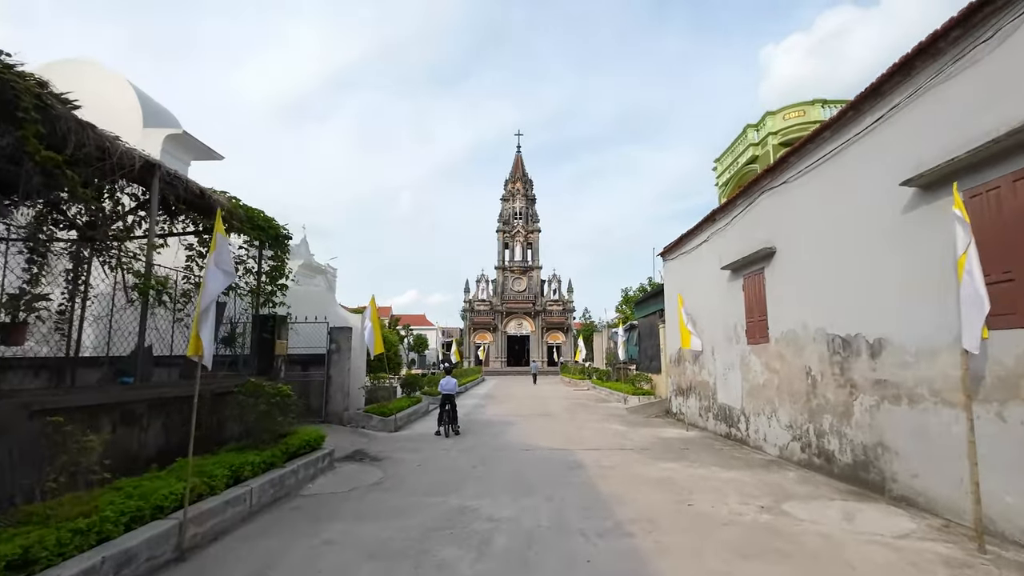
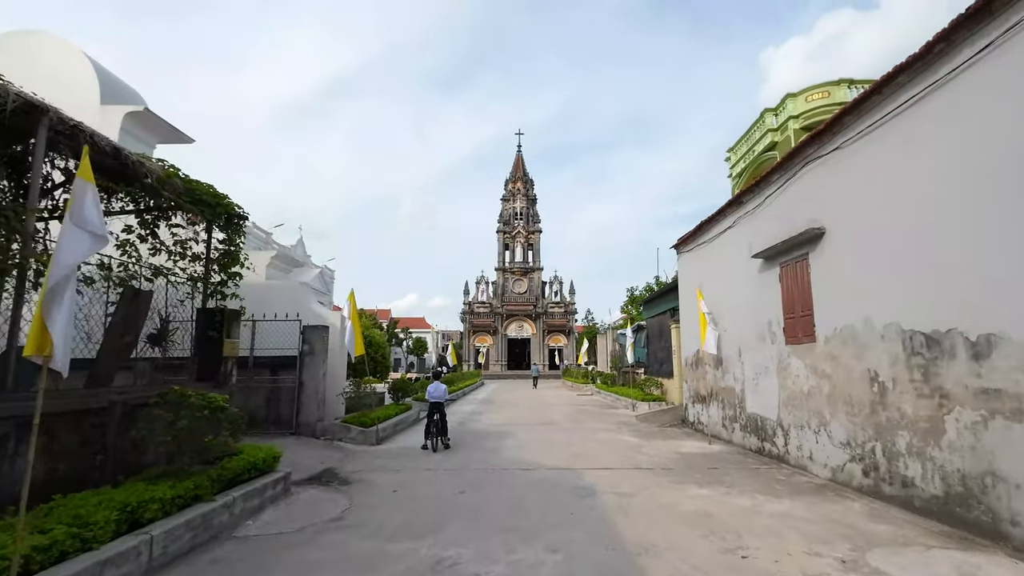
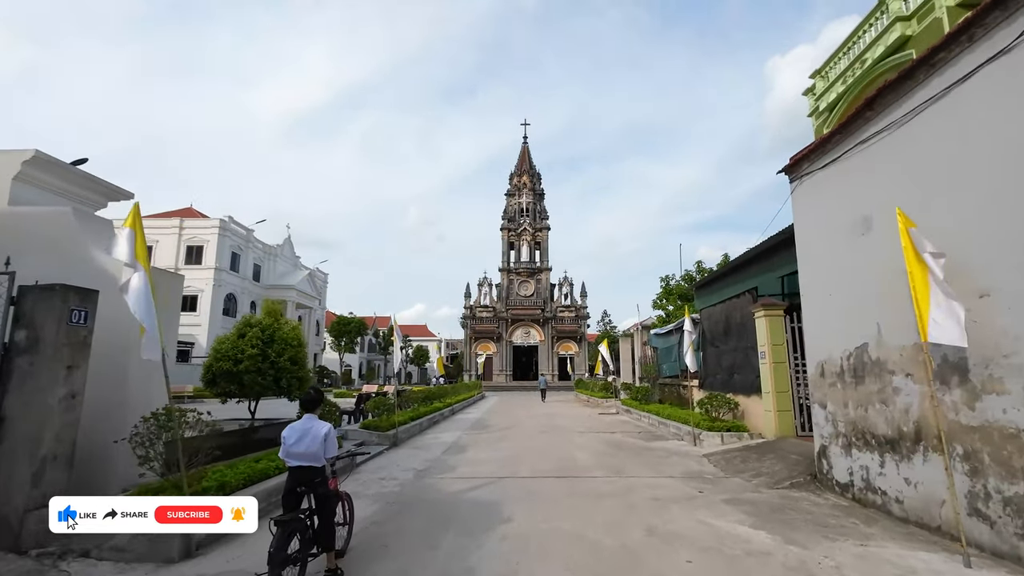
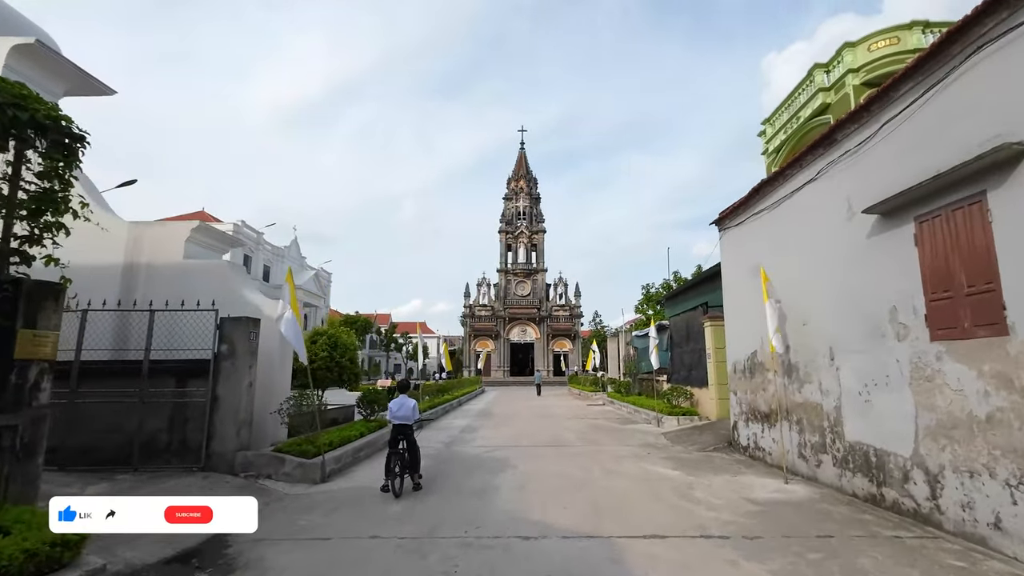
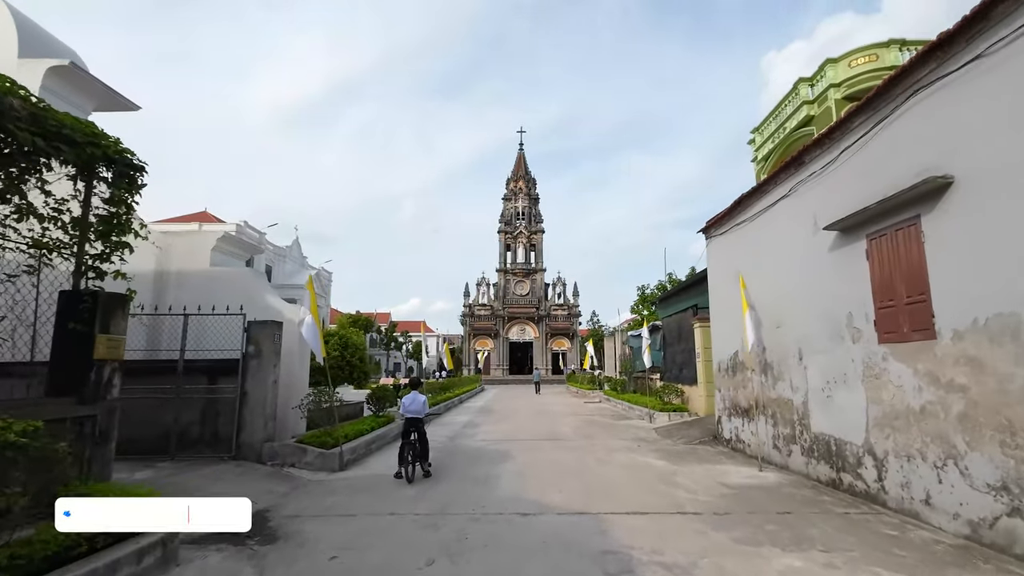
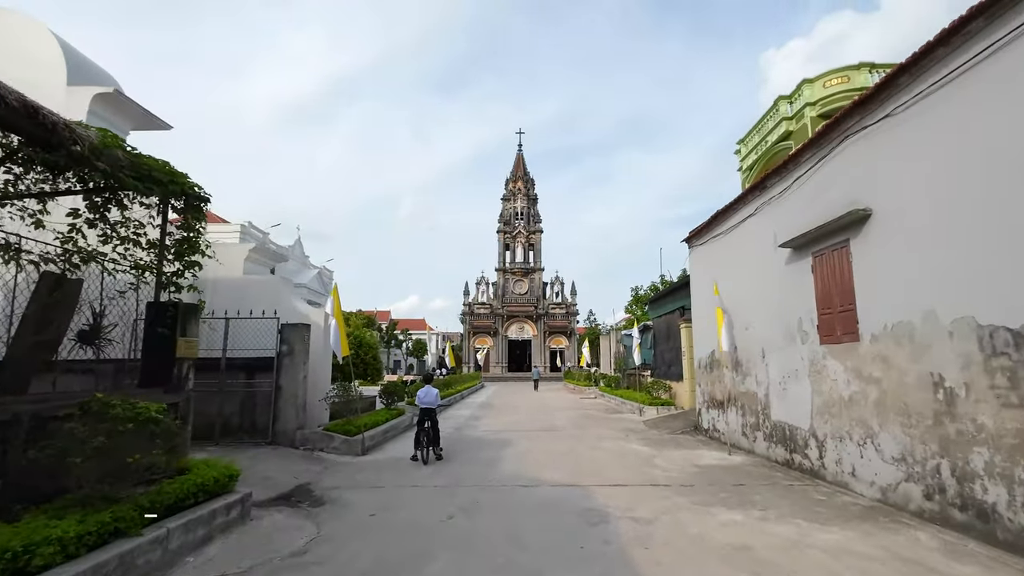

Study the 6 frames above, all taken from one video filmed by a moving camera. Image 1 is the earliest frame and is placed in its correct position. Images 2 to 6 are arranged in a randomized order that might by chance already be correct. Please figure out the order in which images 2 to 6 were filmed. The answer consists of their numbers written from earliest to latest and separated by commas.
2, 6, 5, 4, 3
